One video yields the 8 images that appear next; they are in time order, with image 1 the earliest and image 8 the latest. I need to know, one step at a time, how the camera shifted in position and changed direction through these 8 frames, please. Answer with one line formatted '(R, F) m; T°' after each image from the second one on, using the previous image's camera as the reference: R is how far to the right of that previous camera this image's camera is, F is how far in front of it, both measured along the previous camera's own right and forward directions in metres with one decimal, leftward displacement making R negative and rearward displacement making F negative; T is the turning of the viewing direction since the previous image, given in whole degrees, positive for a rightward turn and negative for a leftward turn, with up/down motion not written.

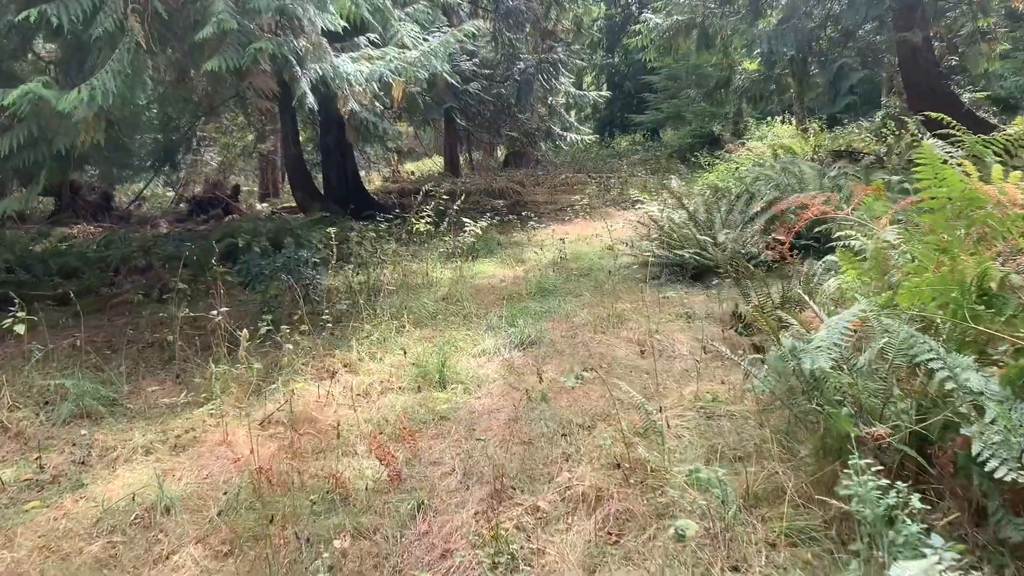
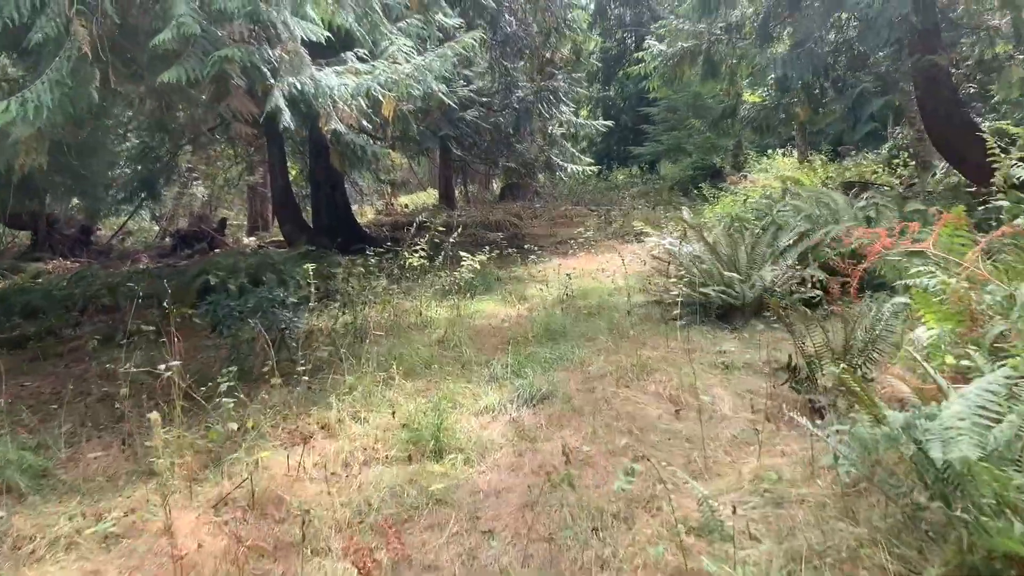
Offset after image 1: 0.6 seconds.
(-0.1, +0.6) m; 0°
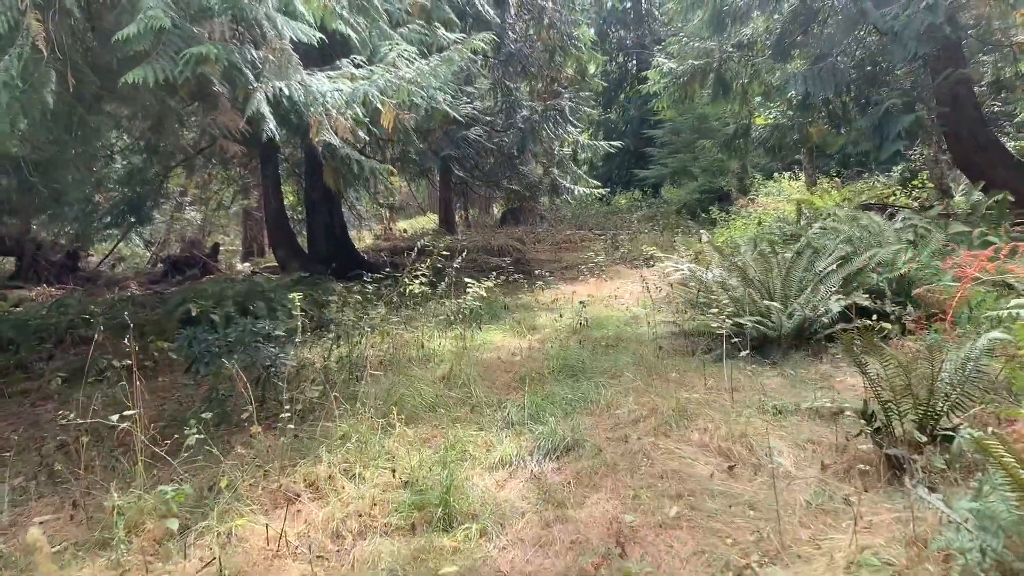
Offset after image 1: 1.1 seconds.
(-0.1, +0.5) m; 0°
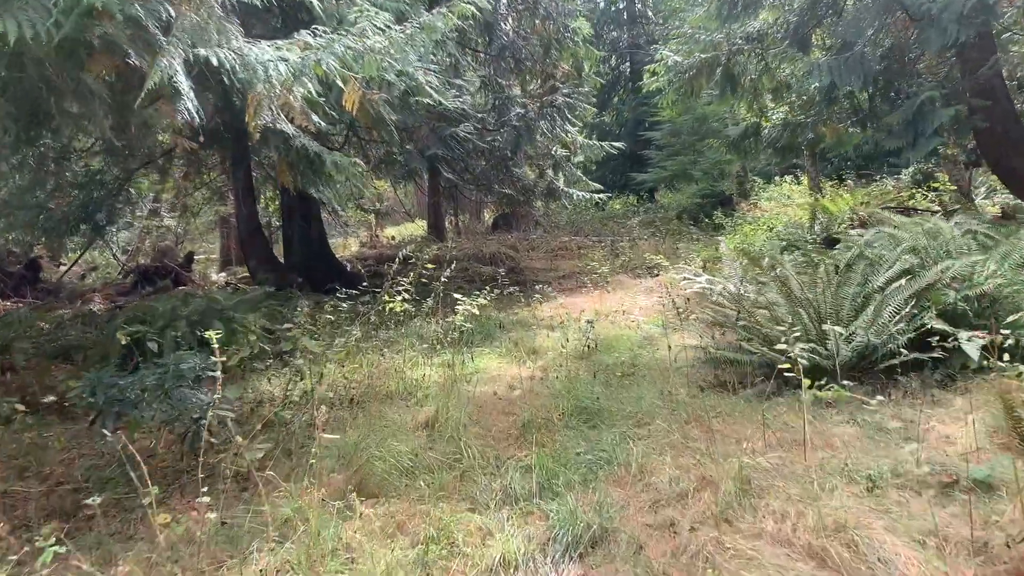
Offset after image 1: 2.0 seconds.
(0.0, +0.8) m; +1°
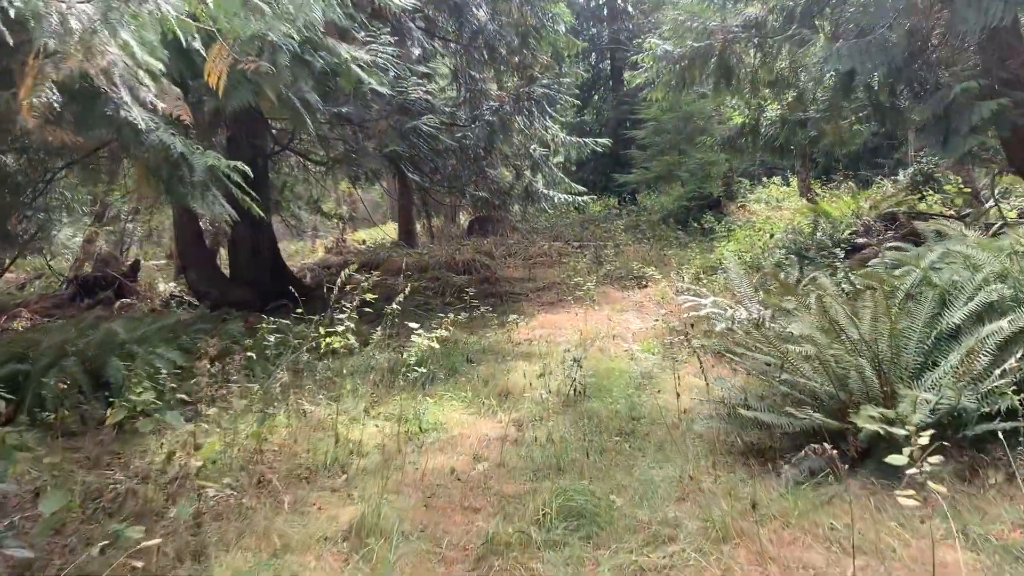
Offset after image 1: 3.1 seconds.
(+0.1, +1.0) m; +1°
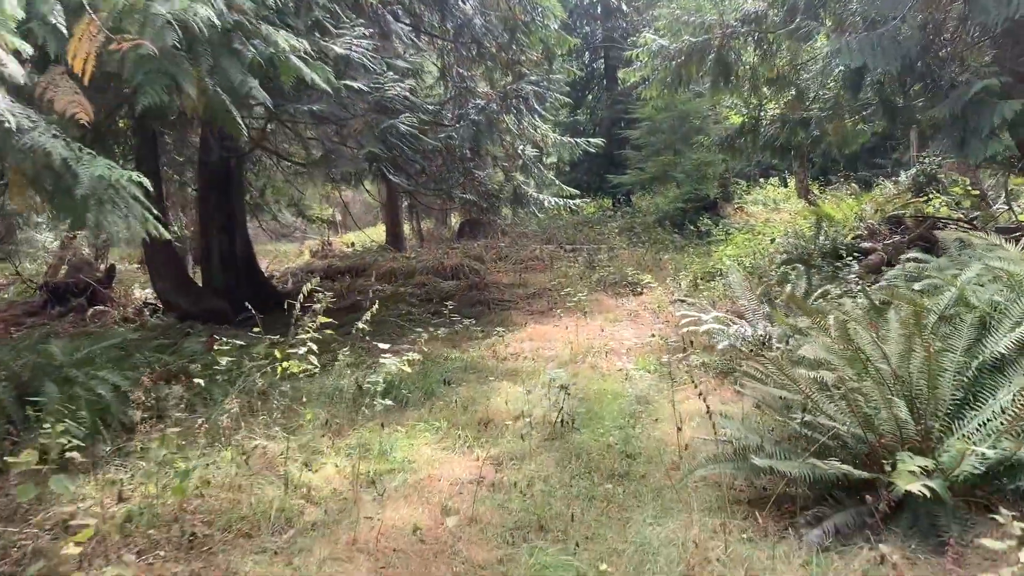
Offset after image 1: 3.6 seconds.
(+0.1, +0.5) m; 0°
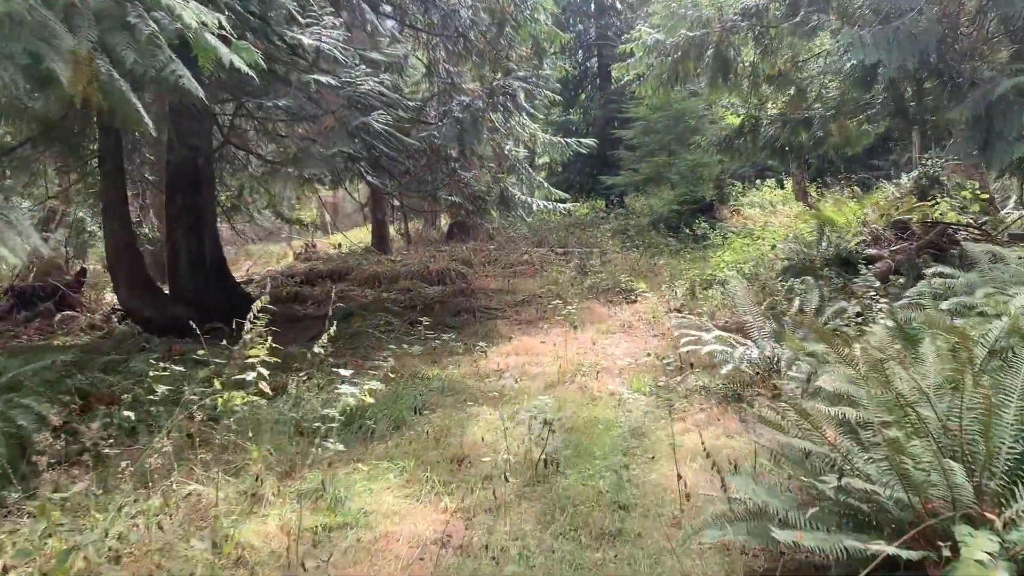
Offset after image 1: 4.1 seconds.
(+0.1, +0.5) m; 0°
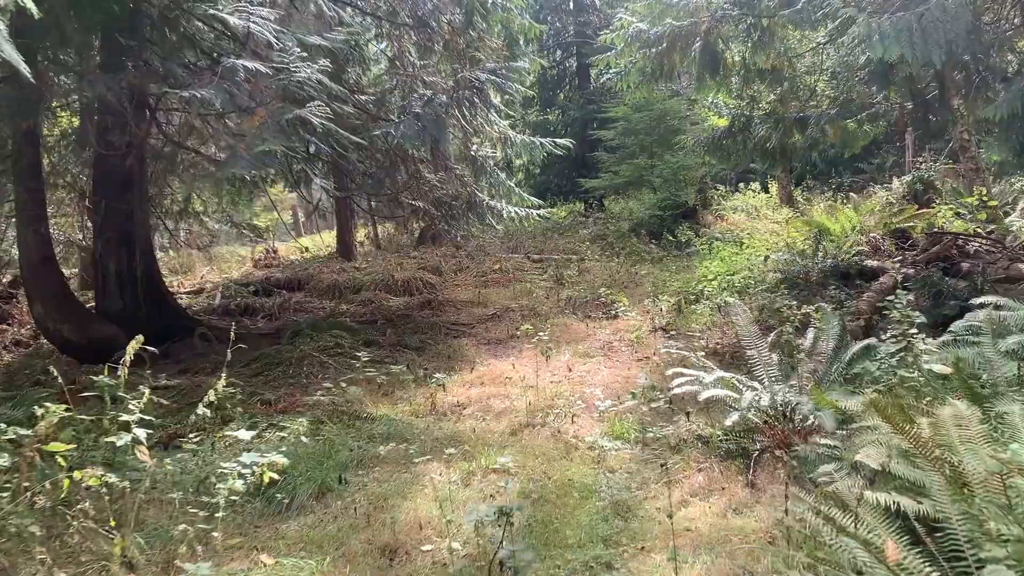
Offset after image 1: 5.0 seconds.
(+0.1, +0.8) m; +1°
